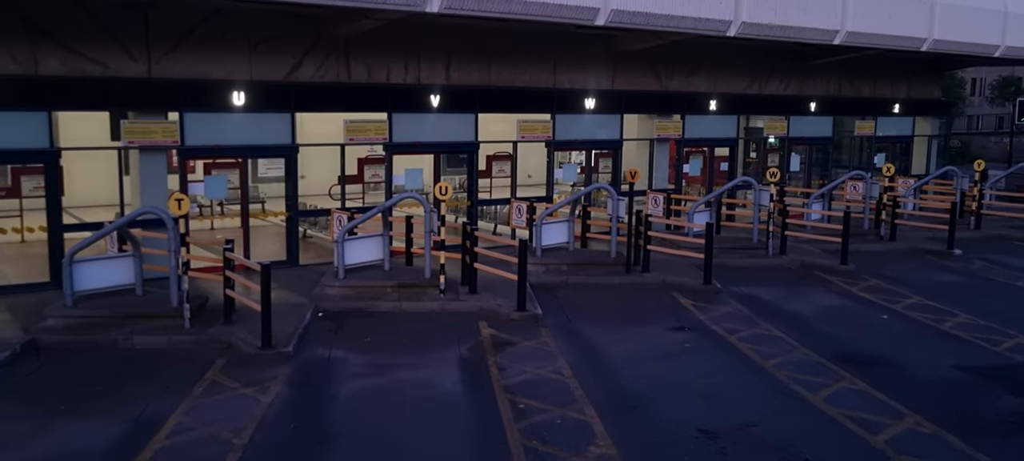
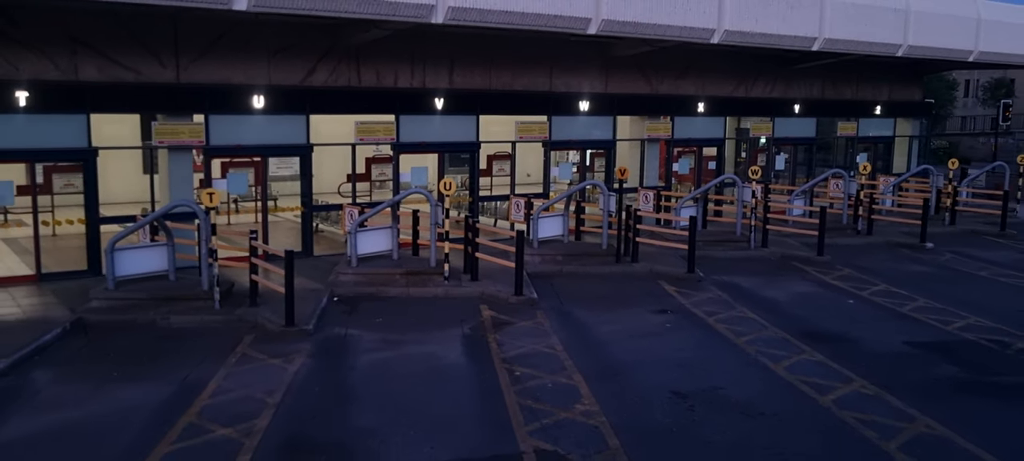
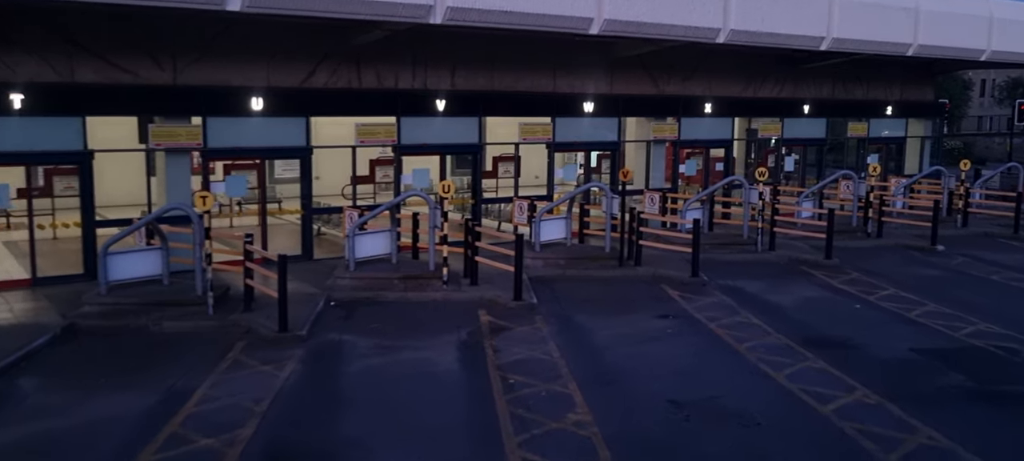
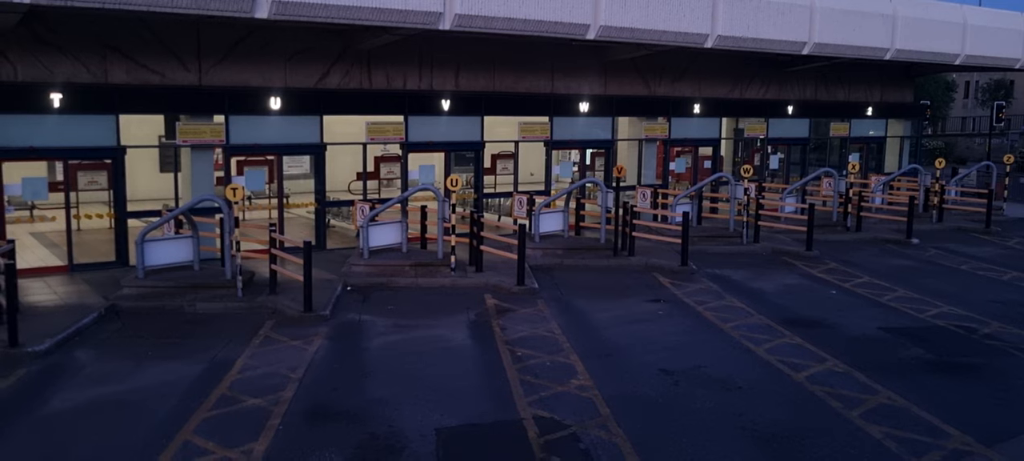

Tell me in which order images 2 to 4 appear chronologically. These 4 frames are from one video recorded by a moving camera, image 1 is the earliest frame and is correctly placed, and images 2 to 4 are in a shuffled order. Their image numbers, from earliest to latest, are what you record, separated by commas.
2, 4, 3
